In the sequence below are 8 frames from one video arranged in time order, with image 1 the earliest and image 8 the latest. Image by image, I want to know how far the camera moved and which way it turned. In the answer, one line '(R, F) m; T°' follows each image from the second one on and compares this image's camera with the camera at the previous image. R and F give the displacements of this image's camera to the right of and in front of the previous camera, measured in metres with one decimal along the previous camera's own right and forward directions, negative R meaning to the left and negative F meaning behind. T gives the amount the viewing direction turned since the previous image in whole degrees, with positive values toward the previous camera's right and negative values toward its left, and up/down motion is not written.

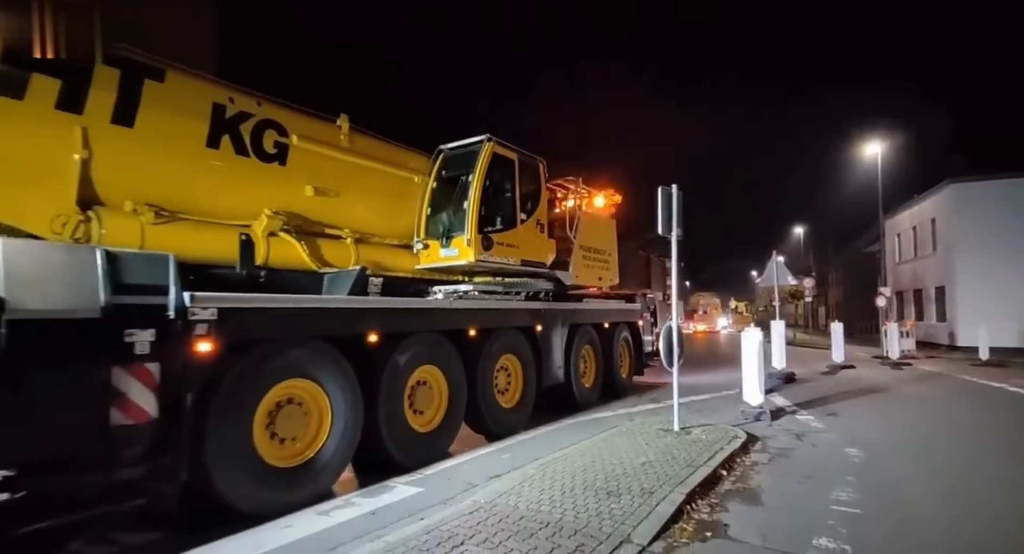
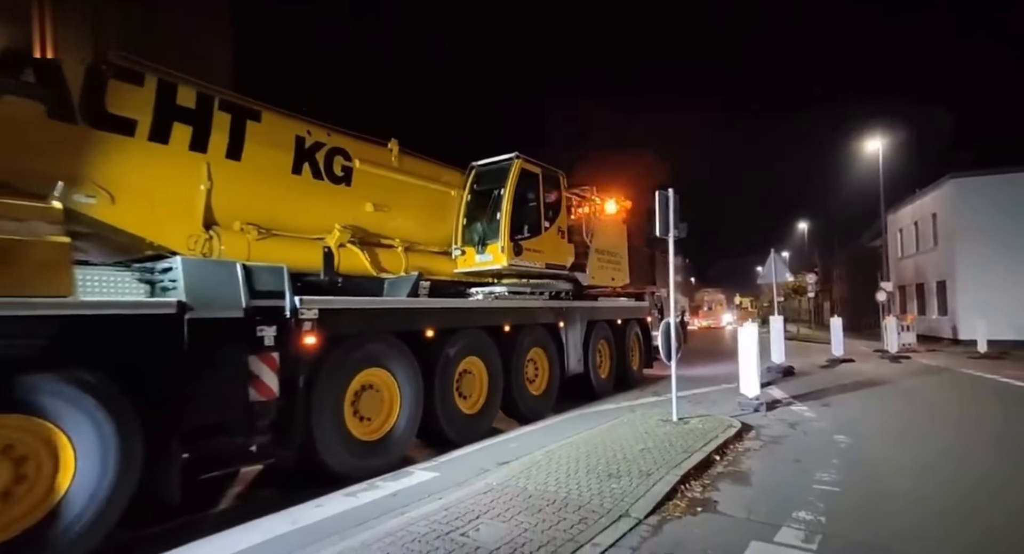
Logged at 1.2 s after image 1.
(-0.4, -1.0) m; 0°
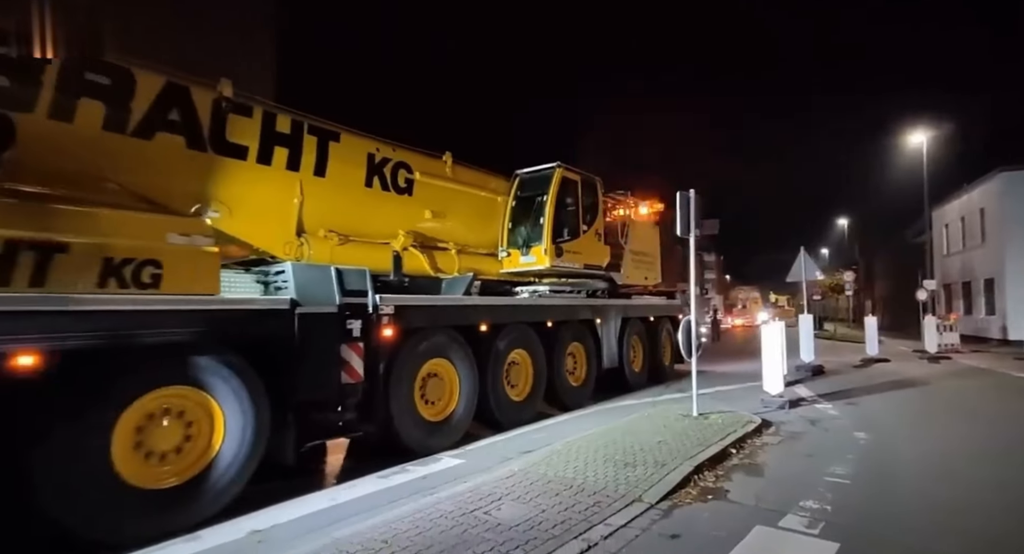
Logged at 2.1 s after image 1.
(-0.2, -0.8) m; -3°
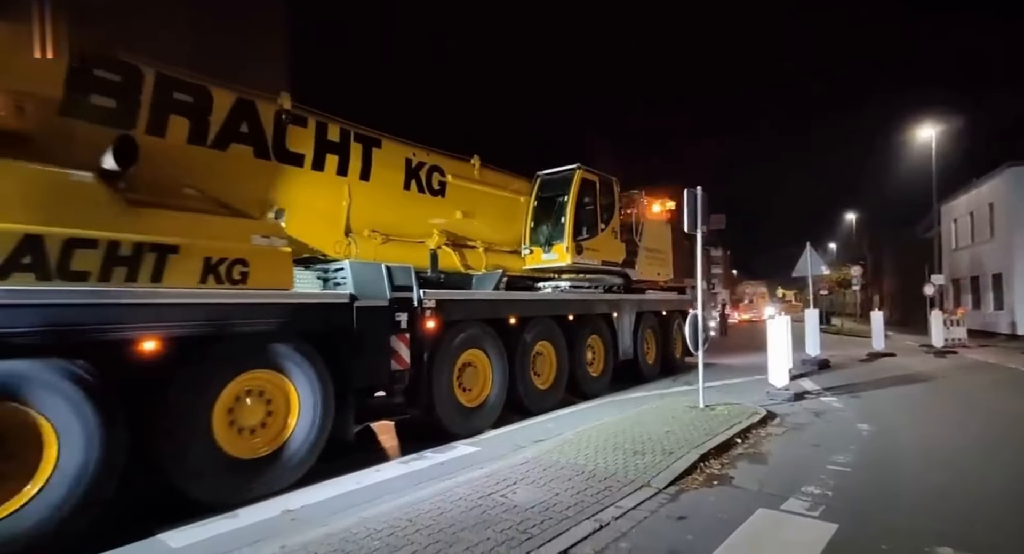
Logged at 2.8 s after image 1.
(-0.3, -0.5) m; -1°
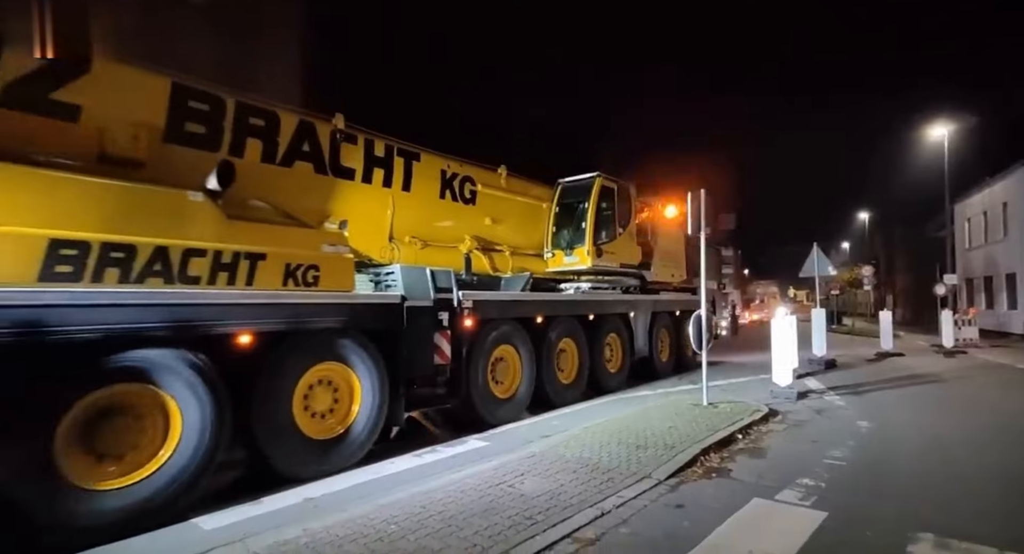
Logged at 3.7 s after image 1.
(-0.3, -0.6) m; -1°
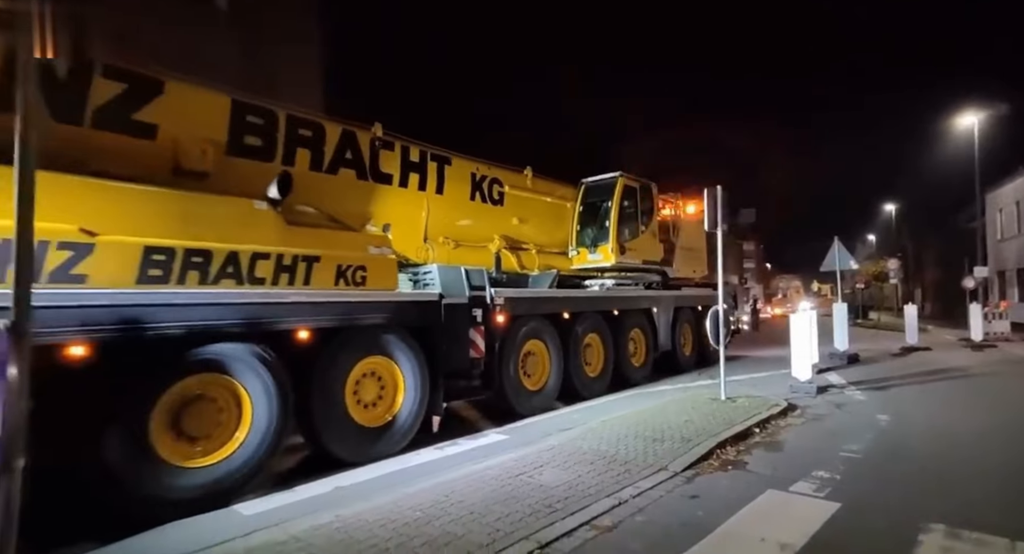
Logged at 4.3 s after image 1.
(-0.2, -0.4) m; -2°
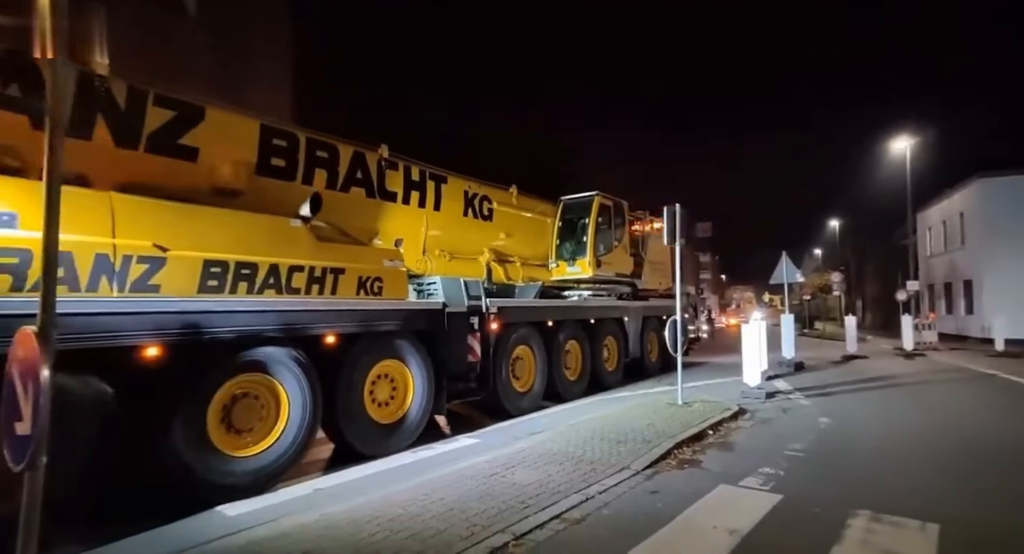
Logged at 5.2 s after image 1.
(-0.5, -0.7) m; +4°
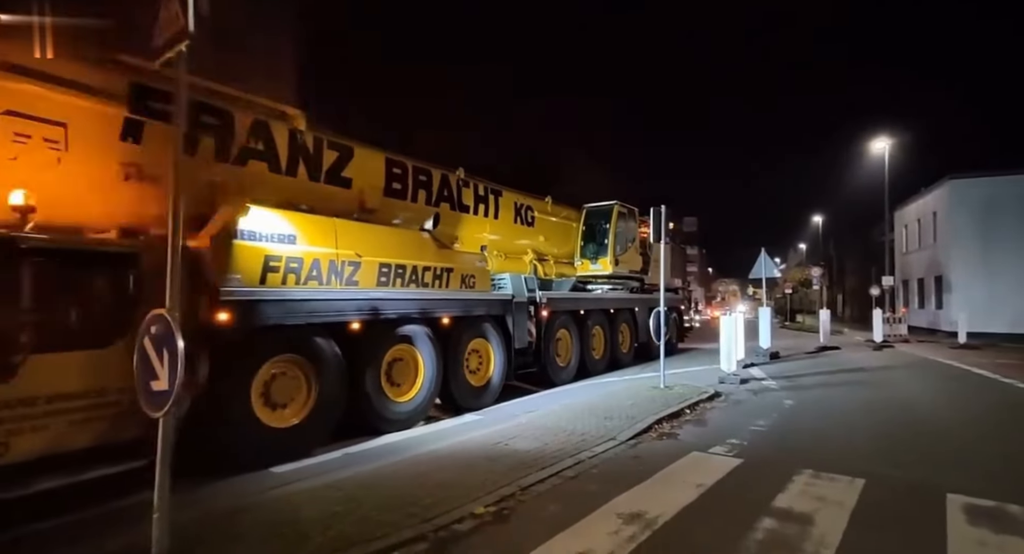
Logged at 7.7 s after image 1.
(-1.2, -2.0) m; +2°
